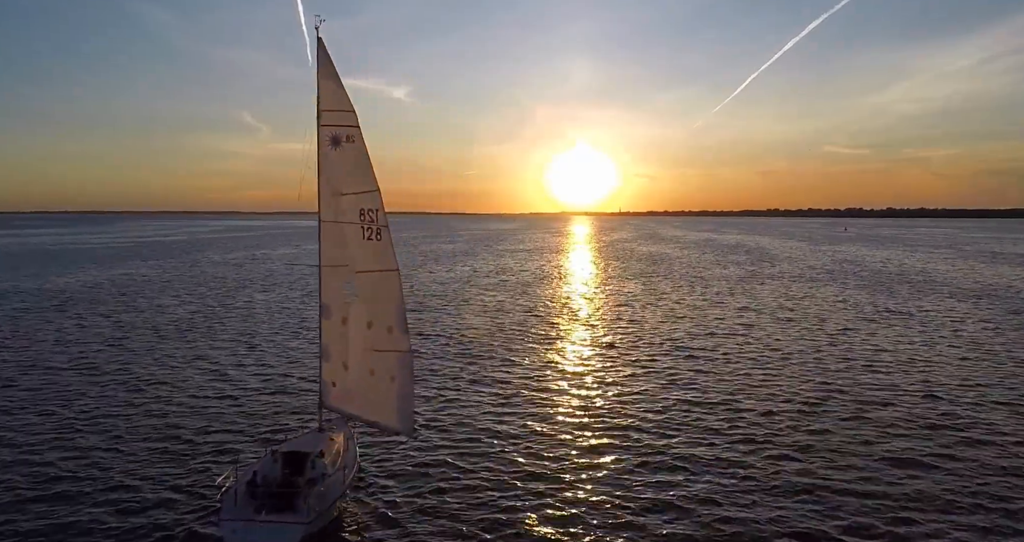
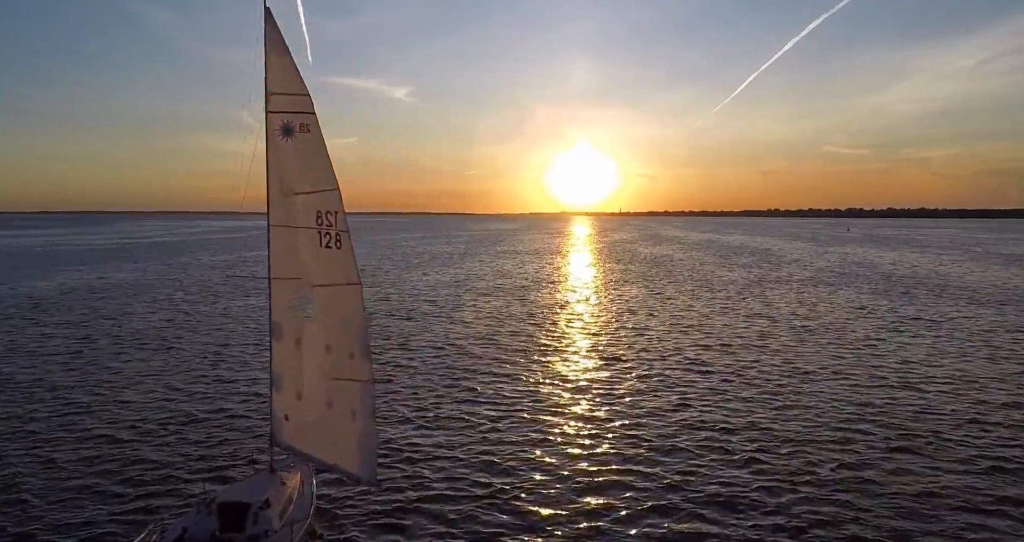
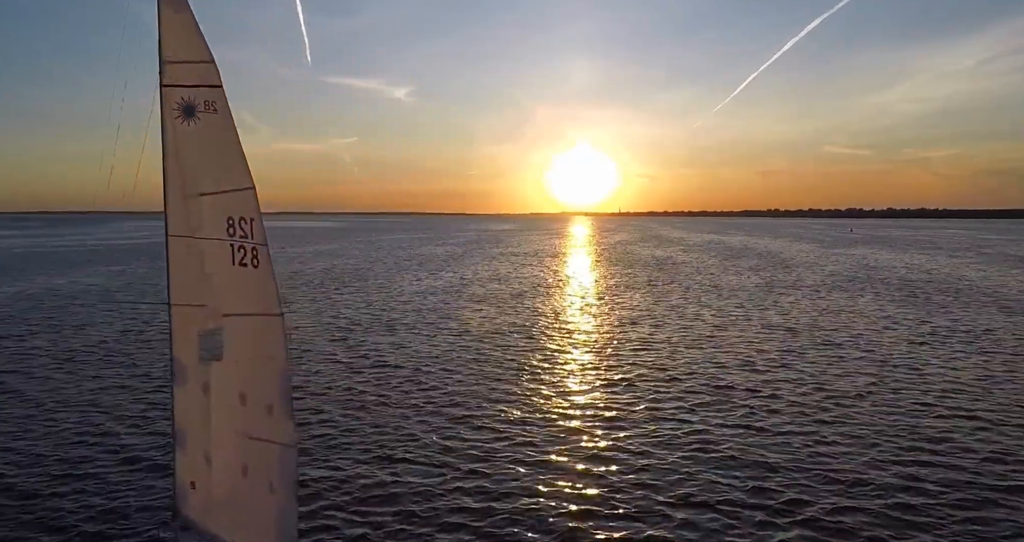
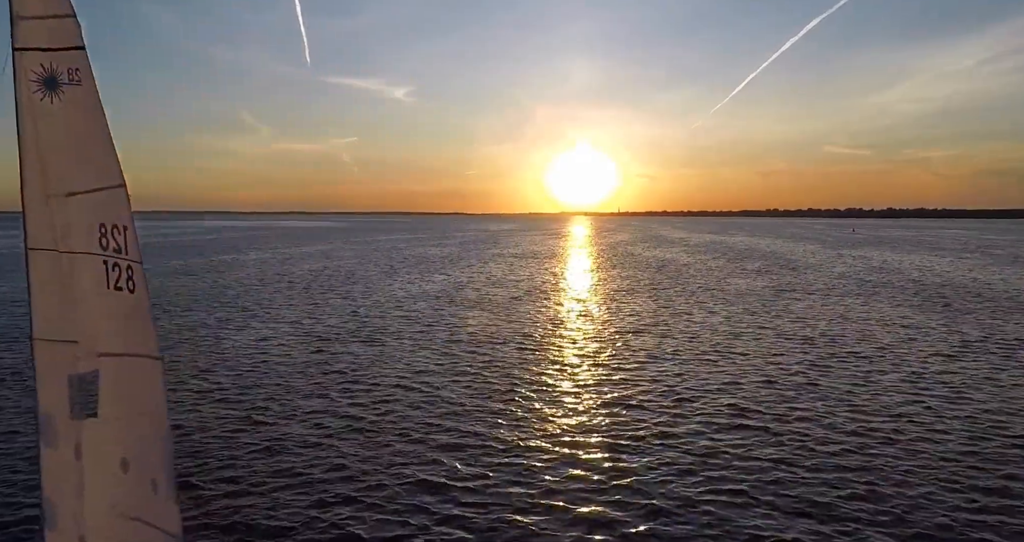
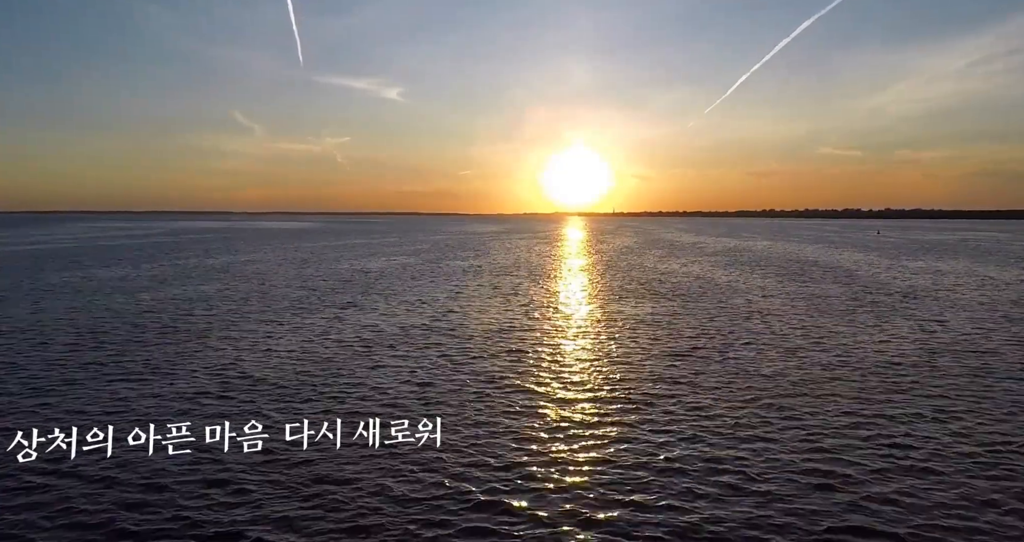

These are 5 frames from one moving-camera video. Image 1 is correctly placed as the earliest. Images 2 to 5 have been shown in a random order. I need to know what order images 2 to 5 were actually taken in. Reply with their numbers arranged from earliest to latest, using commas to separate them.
2, 3, 4, 5
